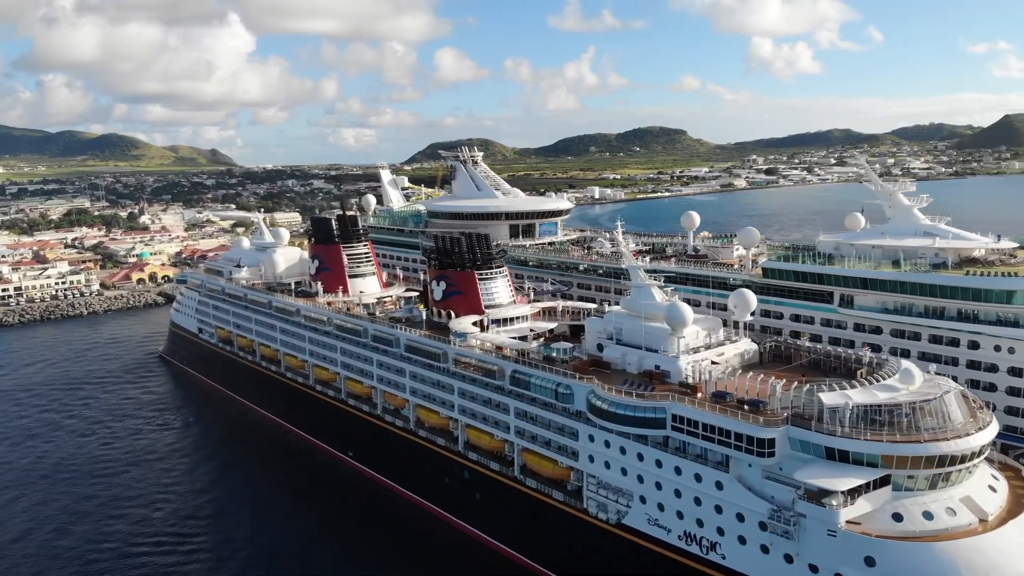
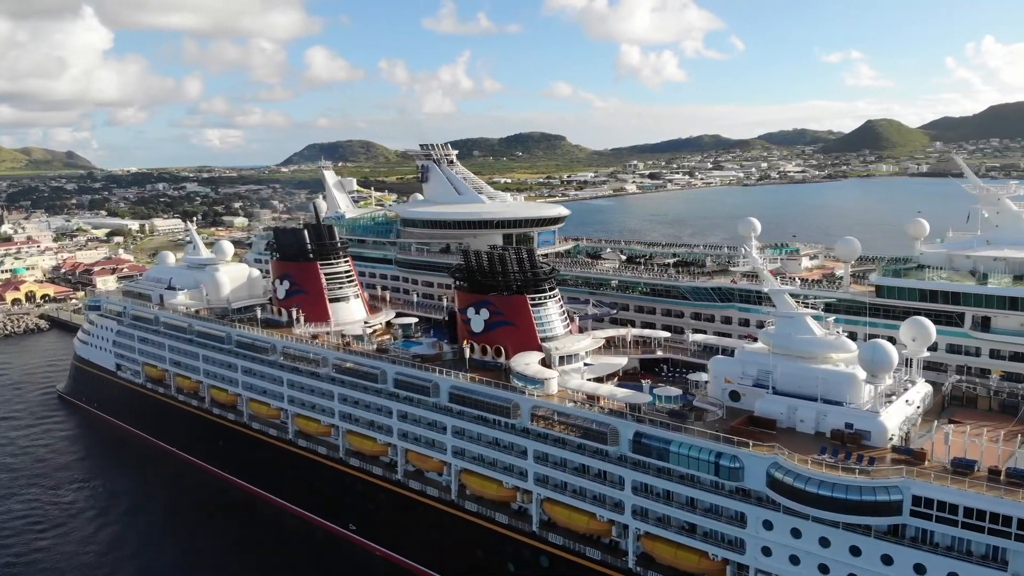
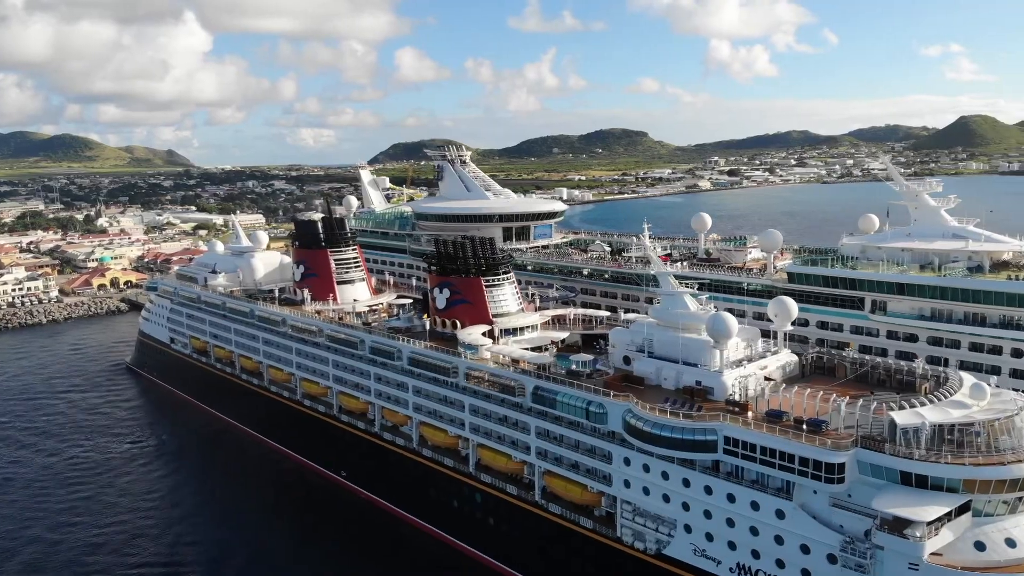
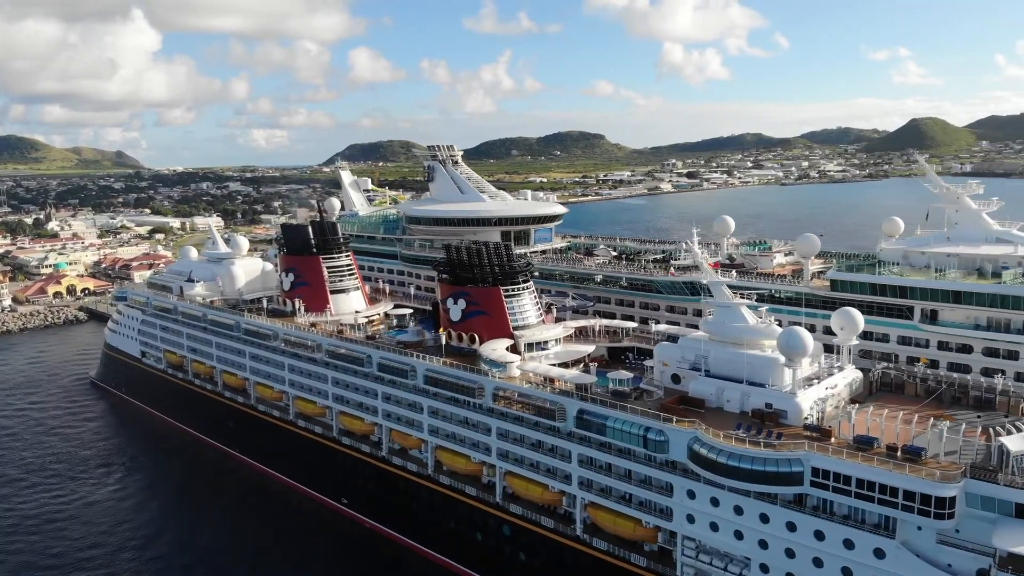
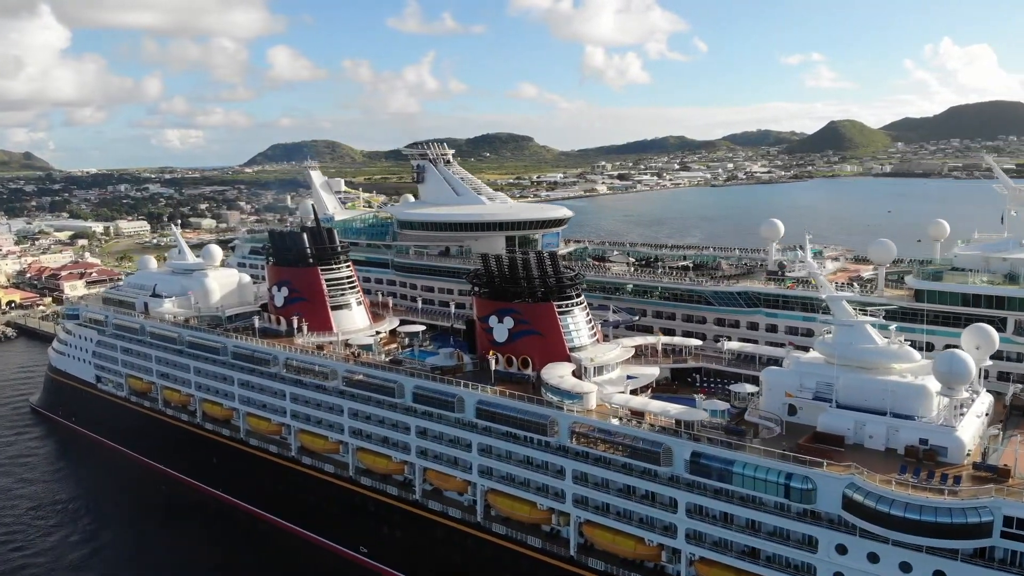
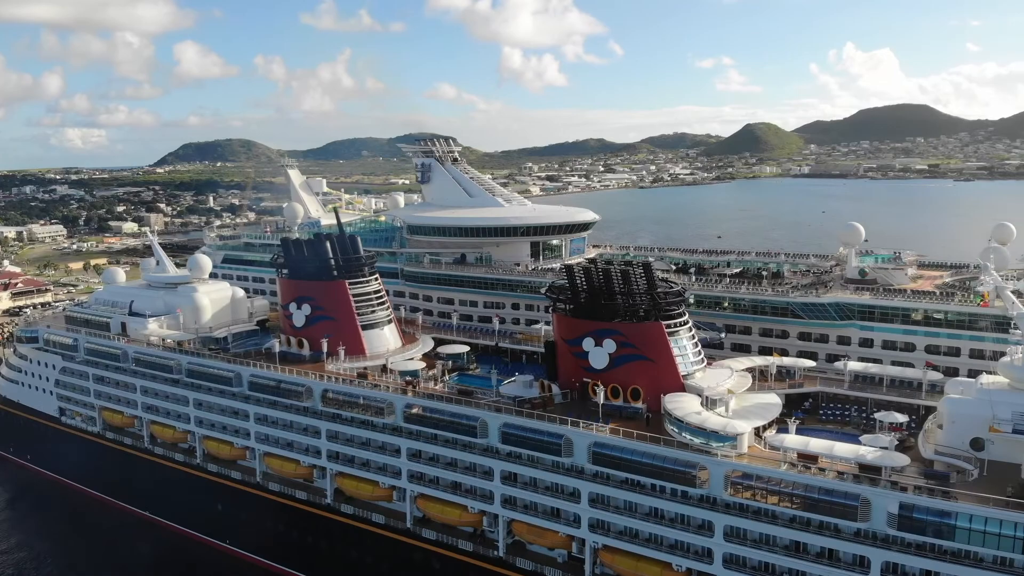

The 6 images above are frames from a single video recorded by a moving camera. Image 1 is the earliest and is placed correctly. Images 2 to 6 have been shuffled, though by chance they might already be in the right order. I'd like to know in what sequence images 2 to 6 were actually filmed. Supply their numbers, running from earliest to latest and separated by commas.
3, 4, 2, 5, 6
